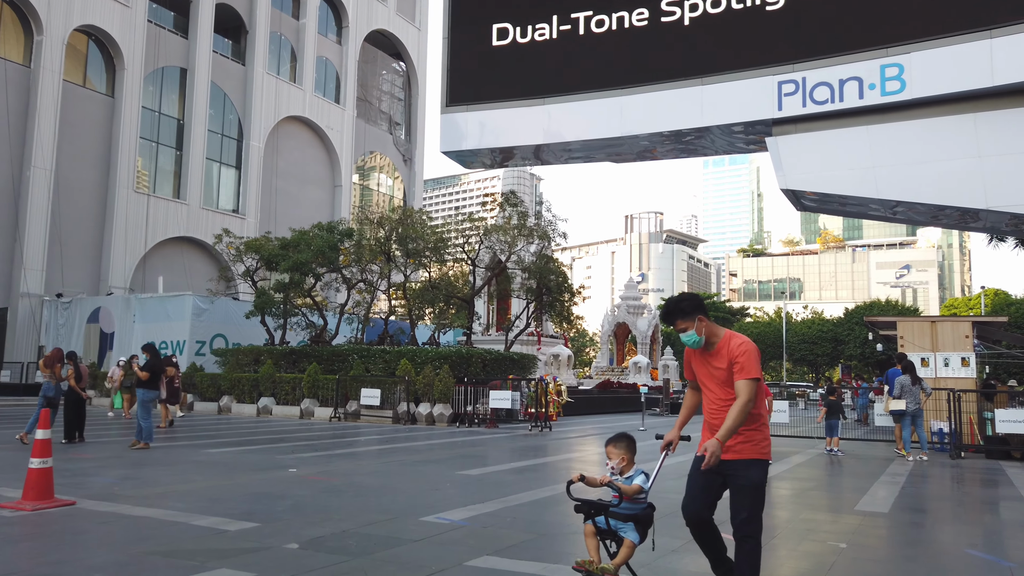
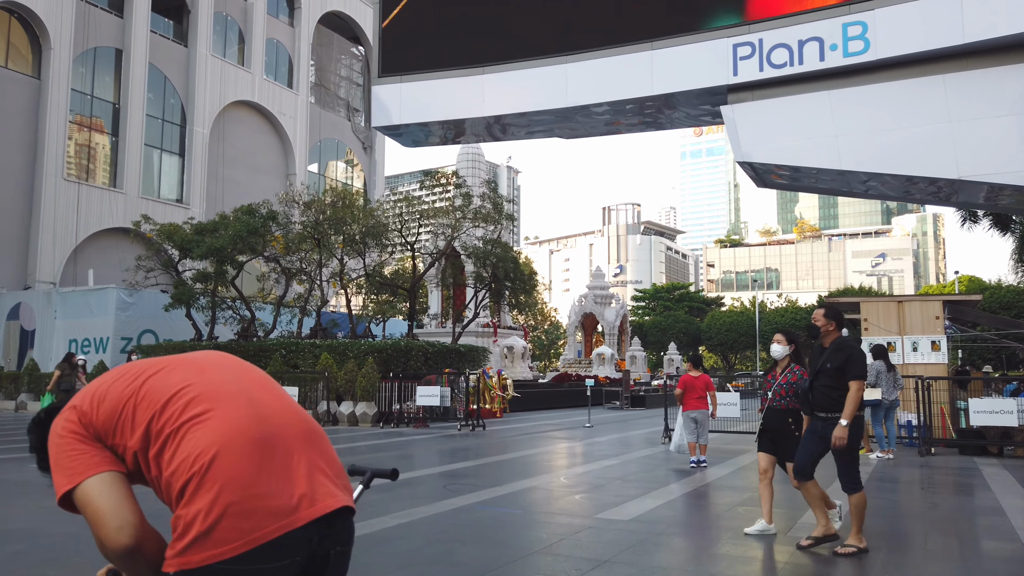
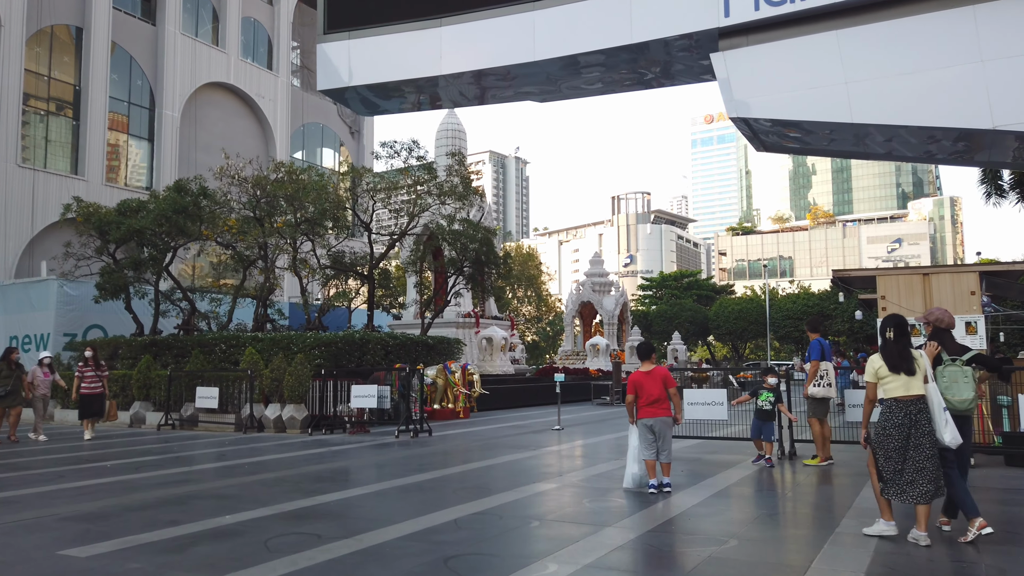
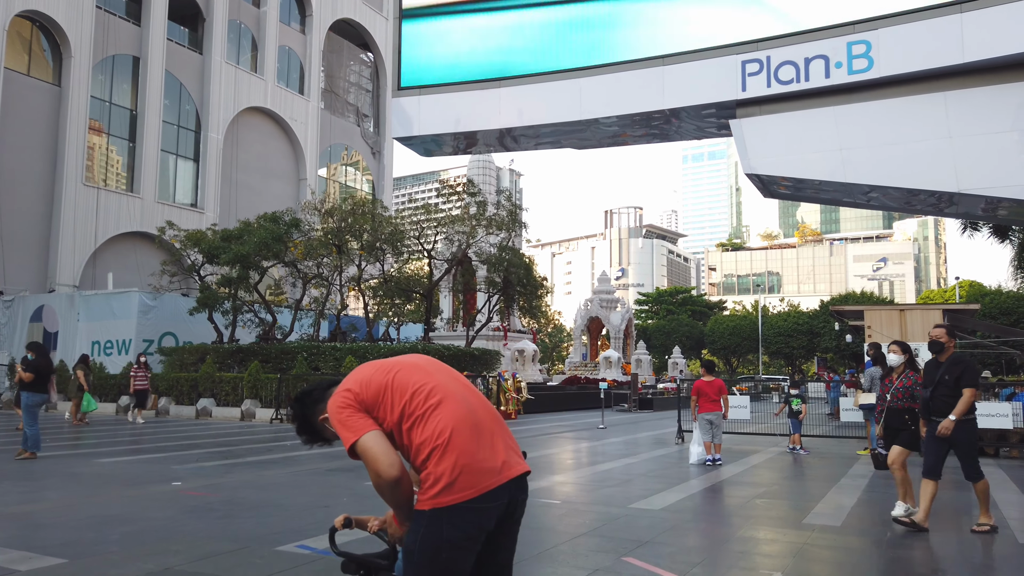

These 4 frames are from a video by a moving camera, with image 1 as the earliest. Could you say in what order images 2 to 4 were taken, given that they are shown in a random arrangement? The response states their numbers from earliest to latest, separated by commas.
4, 2, 3
